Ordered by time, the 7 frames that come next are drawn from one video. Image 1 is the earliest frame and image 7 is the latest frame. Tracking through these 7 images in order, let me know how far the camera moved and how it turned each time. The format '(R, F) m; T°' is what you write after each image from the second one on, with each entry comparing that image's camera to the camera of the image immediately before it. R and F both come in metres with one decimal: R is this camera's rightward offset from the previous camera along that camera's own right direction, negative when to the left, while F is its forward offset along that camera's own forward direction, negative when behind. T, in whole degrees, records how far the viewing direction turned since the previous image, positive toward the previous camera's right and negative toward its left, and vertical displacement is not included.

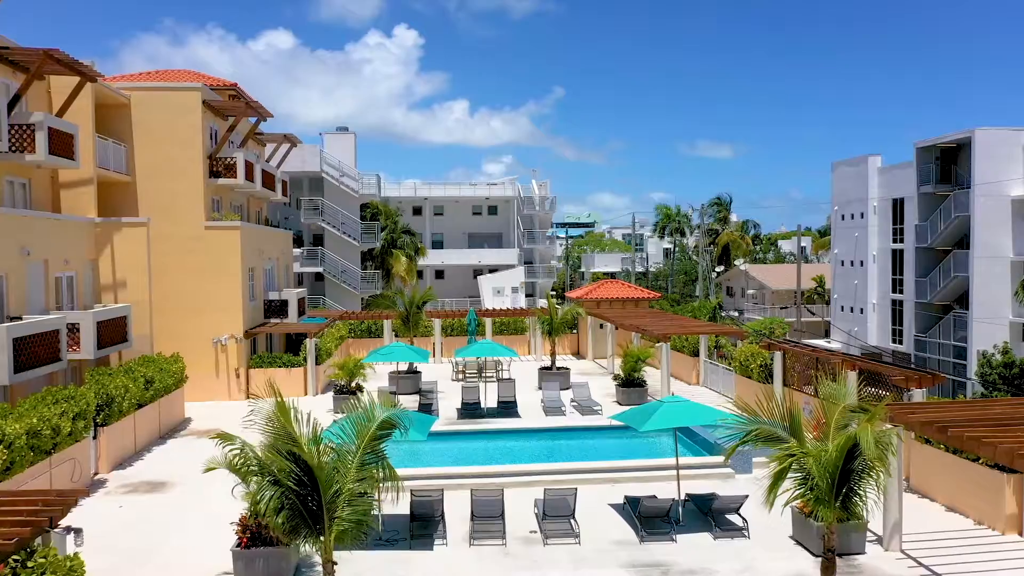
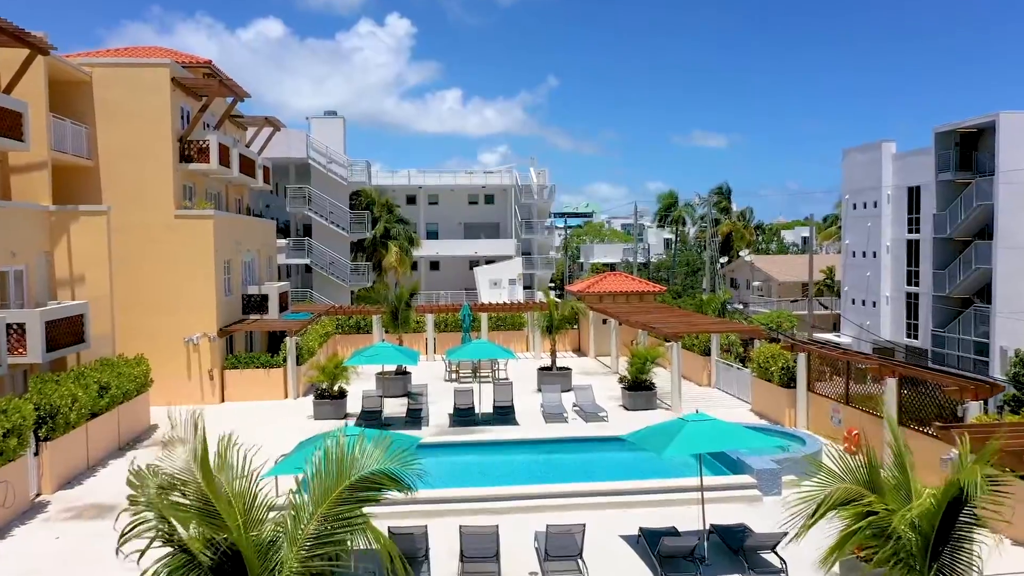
(0.0, +1.9) m; 0°
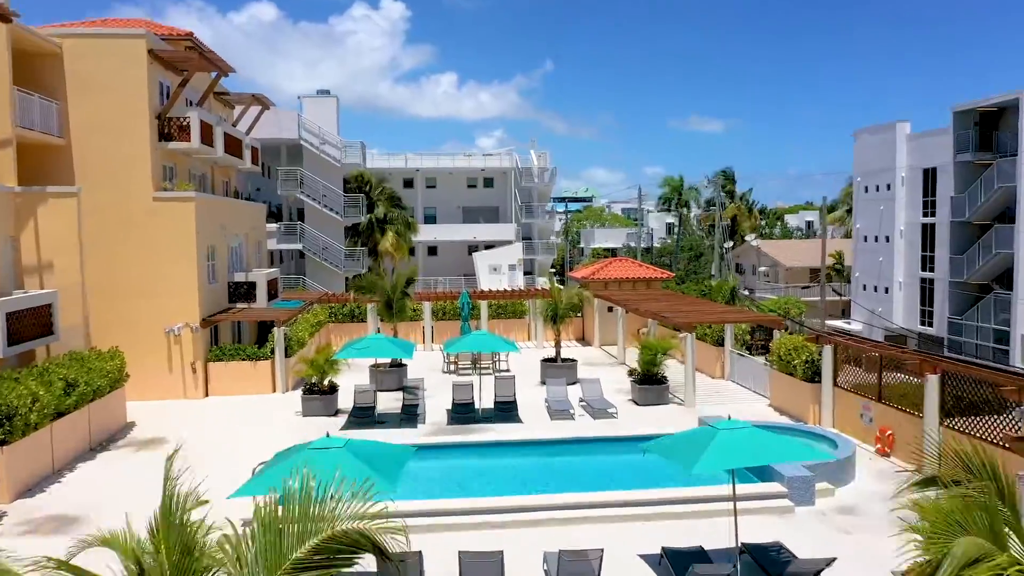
(-0.1, +1.4) m; 0°
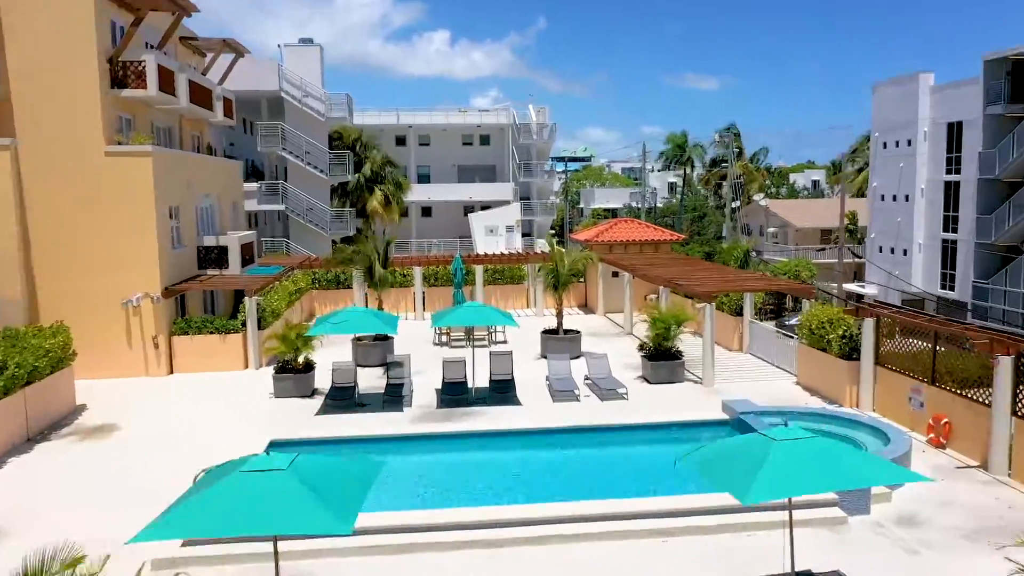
(0.0, +2.2) m; 0°
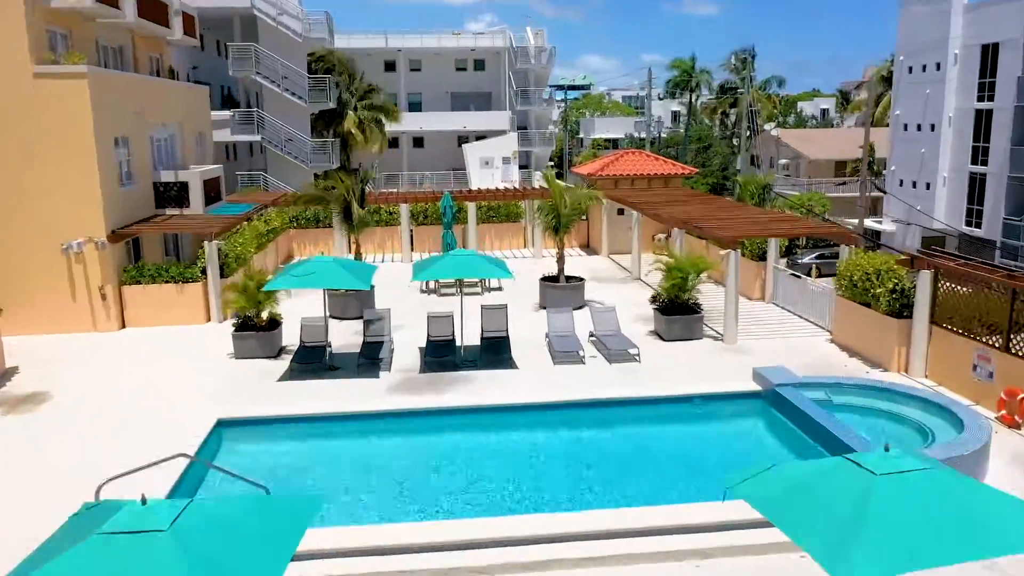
(0.0, +2.3) m; 0°
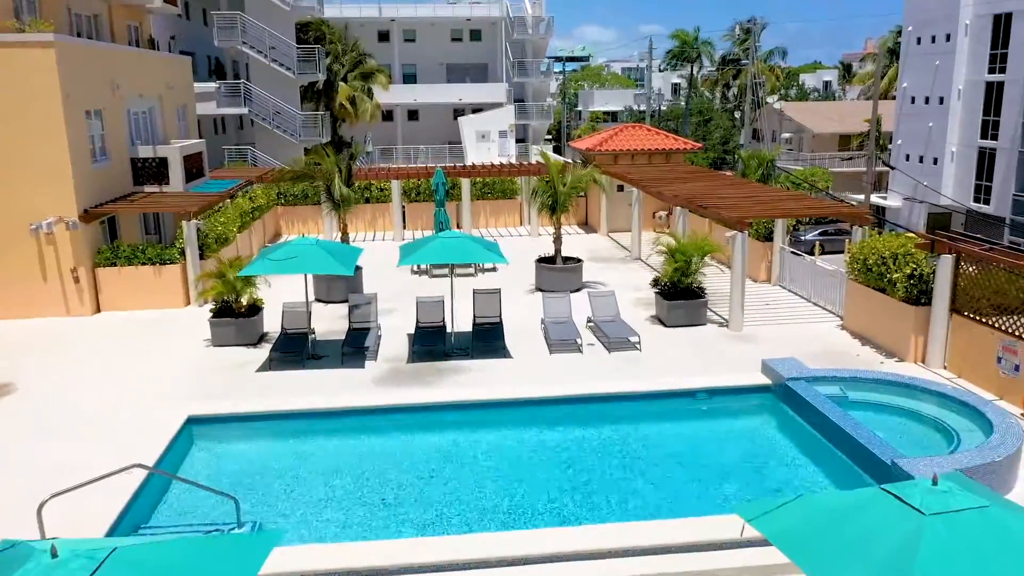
(+0.1, +0.8) m; 0°
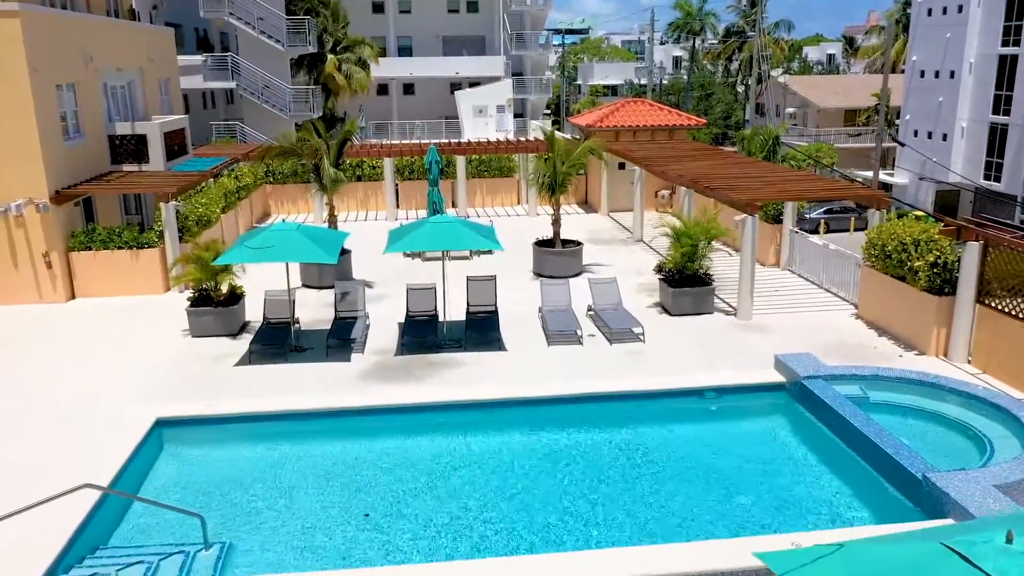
(0.0, +0.8) m; 0°
